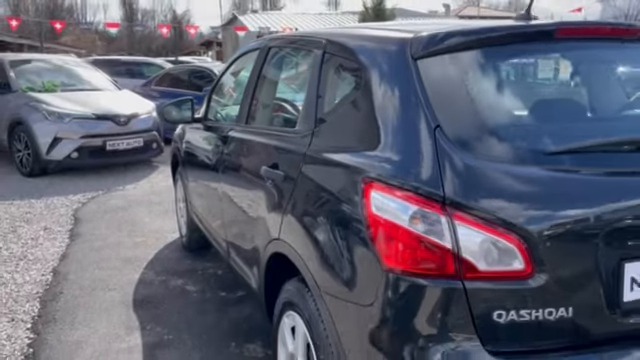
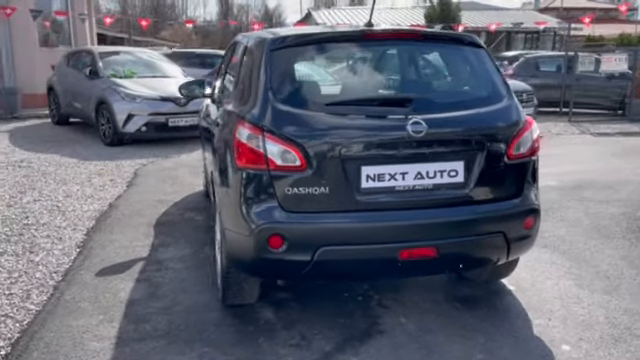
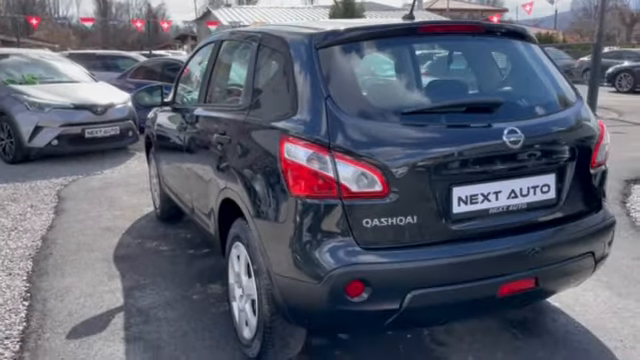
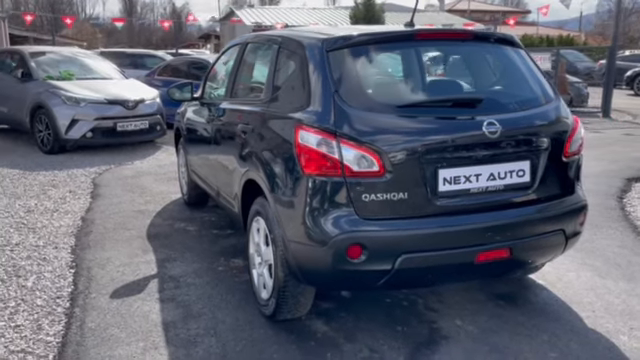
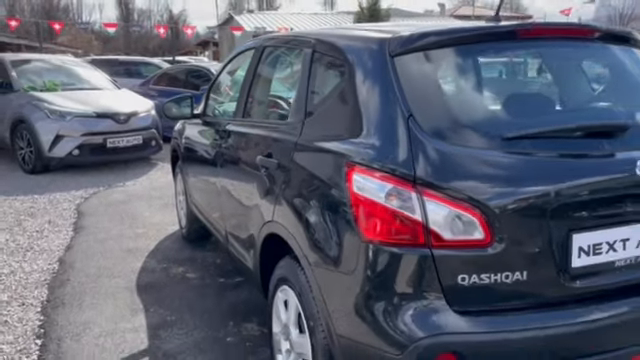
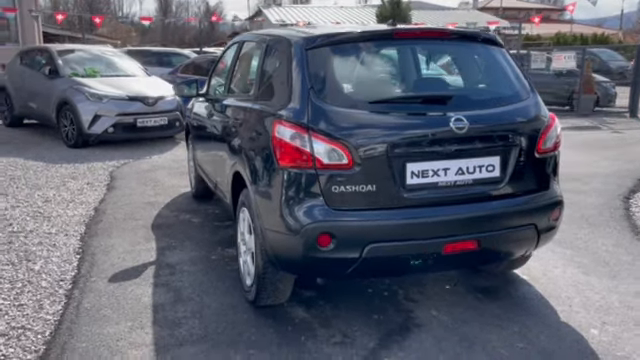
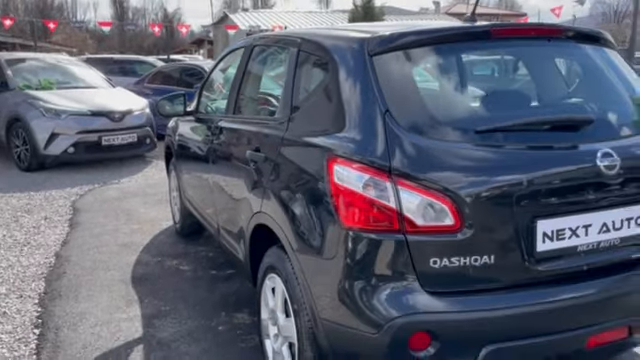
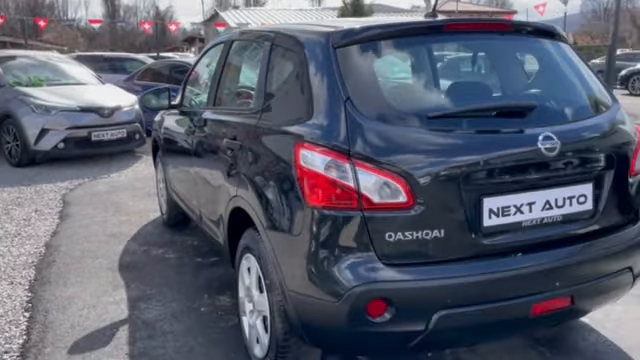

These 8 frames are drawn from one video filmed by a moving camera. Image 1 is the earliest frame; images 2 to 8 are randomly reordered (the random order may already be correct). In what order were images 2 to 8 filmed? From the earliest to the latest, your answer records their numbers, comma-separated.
5, 7, 8, 3, 4, 6, 2
